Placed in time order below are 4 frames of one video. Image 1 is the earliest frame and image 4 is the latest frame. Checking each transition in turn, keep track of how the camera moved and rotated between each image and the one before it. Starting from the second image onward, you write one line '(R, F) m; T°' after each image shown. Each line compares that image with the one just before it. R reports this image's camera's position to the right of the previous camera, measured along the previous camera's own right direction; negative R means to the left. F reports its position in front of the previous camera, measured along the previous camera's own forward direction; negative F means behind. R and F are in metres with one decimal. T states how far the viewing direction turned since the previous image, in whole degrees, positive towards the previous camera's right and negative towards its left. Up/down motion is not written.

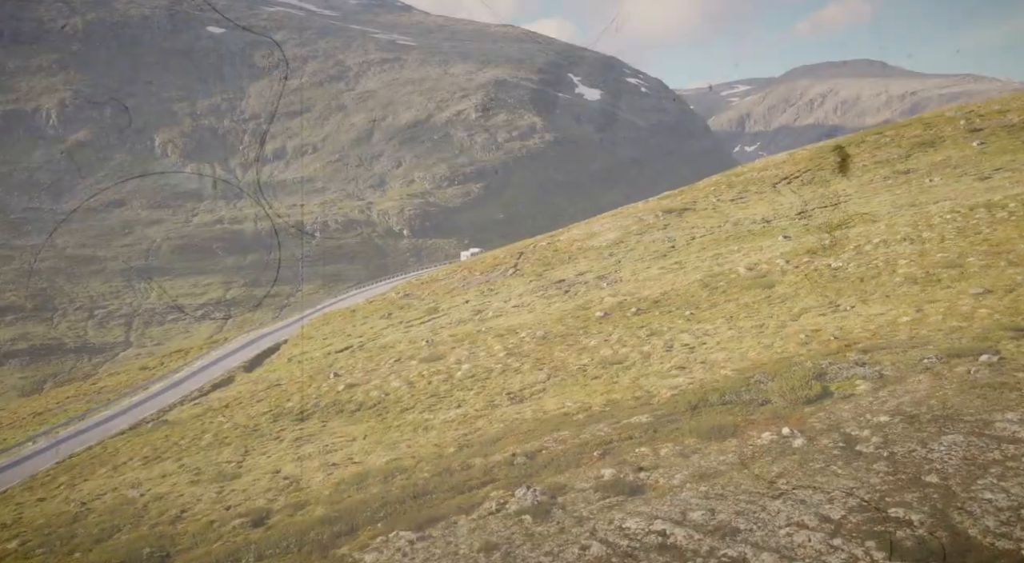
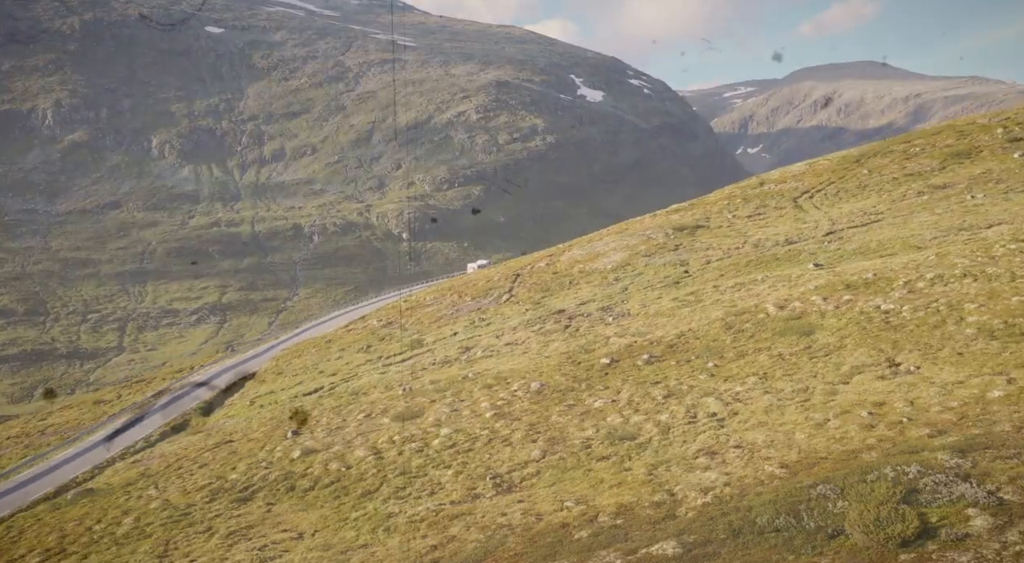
(+0.3, +5.0) m; 0°
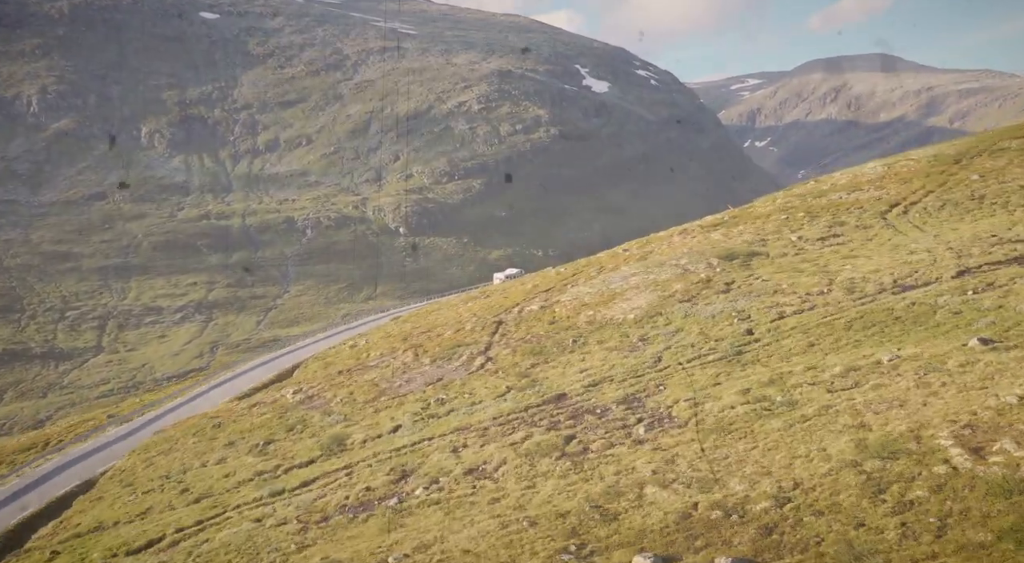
(+0.7, +14.2) m; 0°
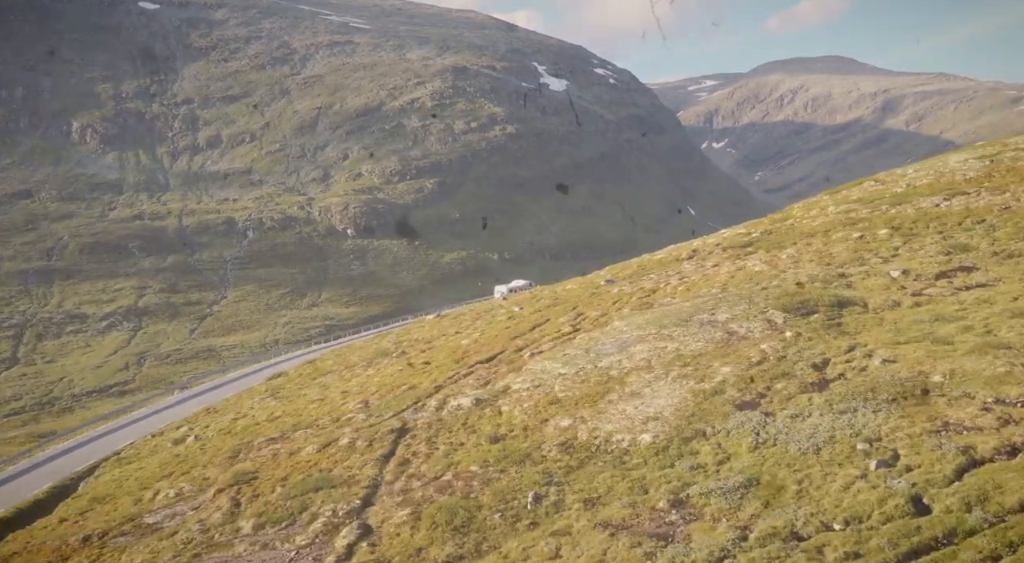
(+0.3, +16.6) m; +2°
